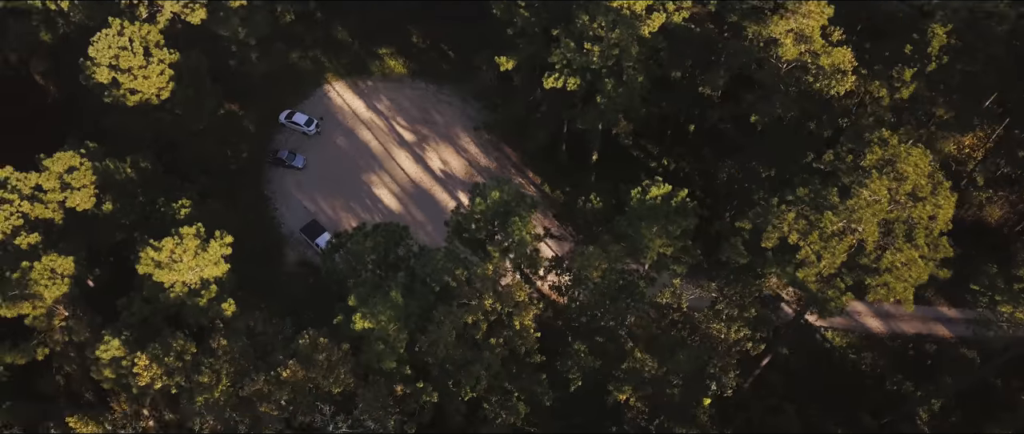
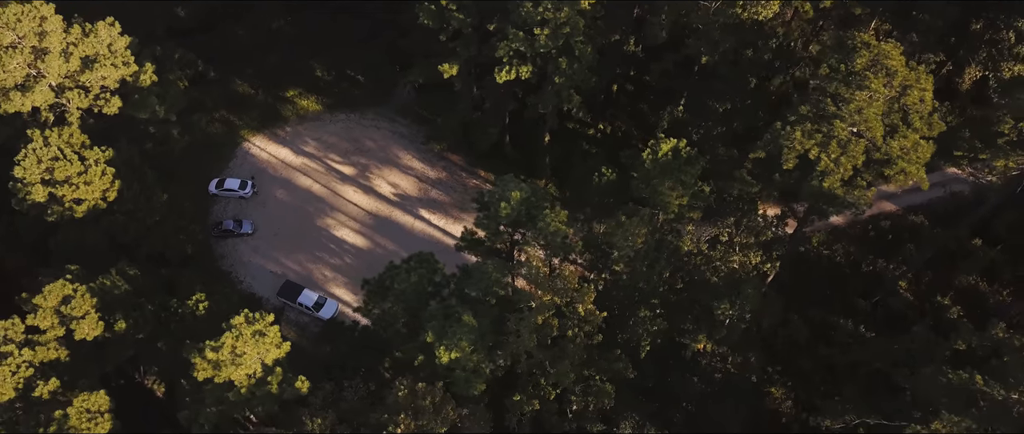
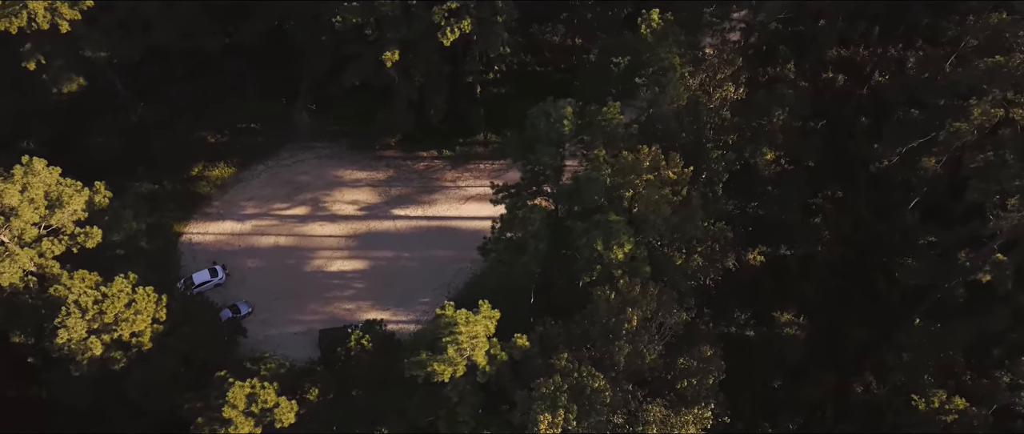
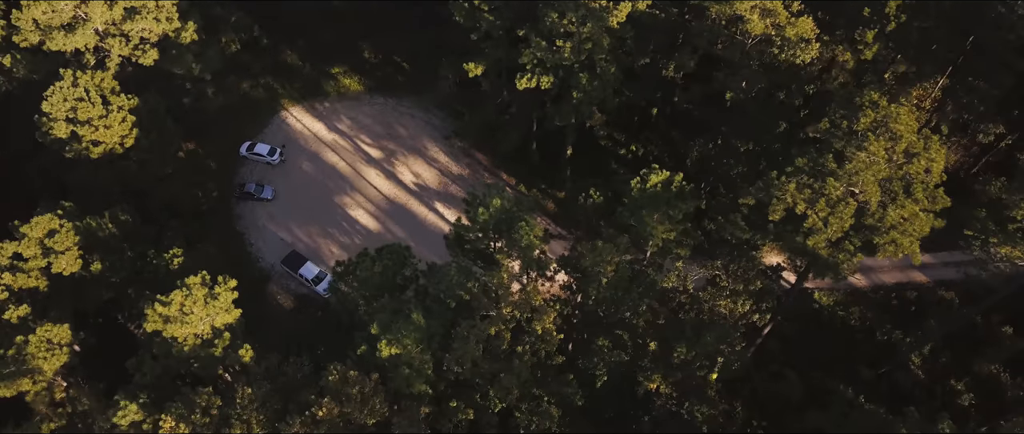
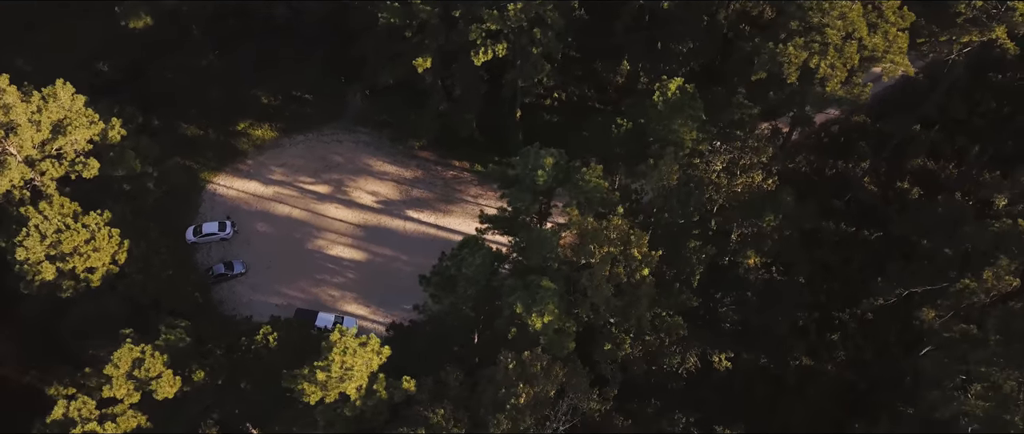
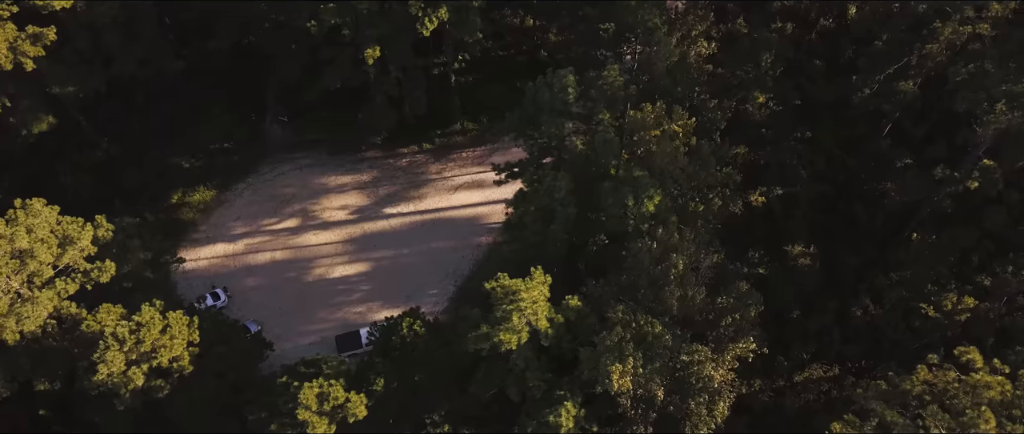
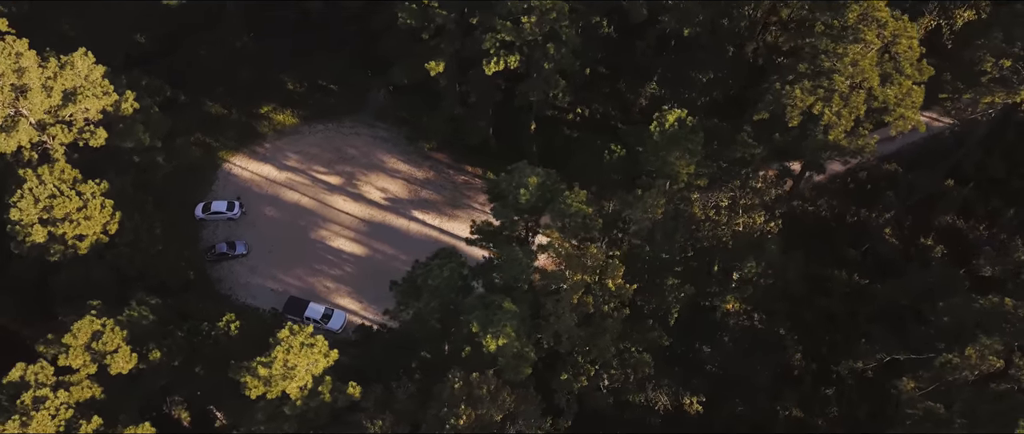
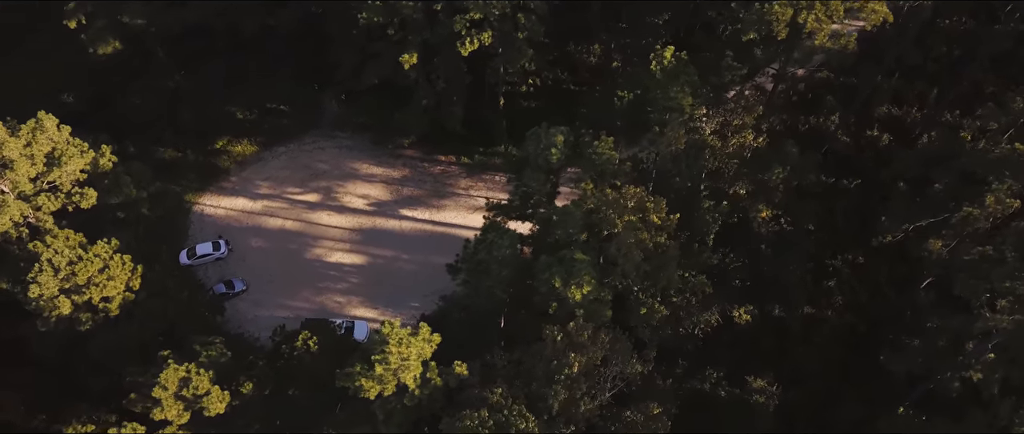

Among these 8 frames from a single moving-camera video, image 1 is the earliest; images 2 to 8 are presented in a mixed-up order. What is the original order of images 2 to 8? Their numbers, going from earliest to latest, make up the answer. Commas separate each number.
4, 2, 7, 5, 8, 3, 6
